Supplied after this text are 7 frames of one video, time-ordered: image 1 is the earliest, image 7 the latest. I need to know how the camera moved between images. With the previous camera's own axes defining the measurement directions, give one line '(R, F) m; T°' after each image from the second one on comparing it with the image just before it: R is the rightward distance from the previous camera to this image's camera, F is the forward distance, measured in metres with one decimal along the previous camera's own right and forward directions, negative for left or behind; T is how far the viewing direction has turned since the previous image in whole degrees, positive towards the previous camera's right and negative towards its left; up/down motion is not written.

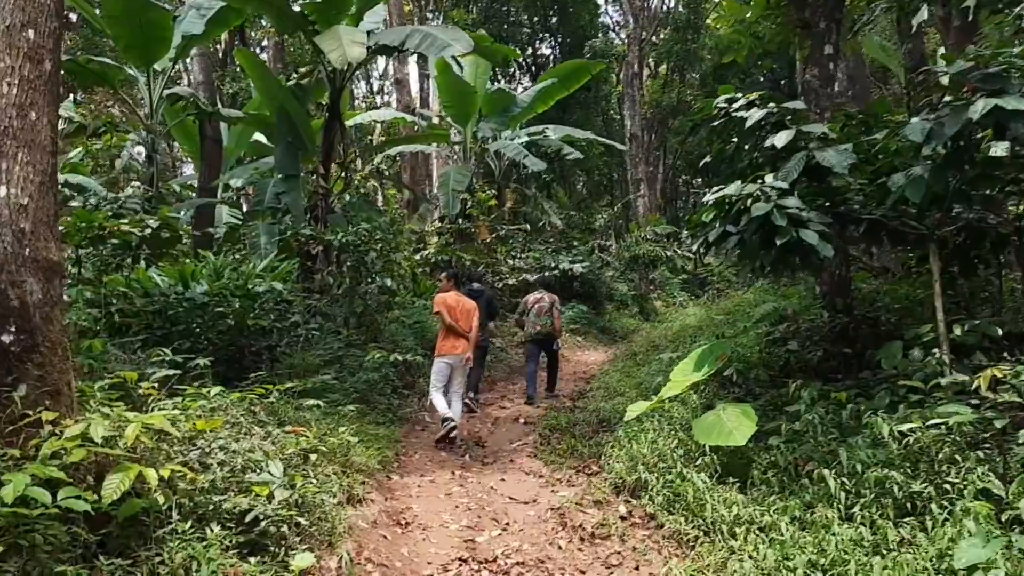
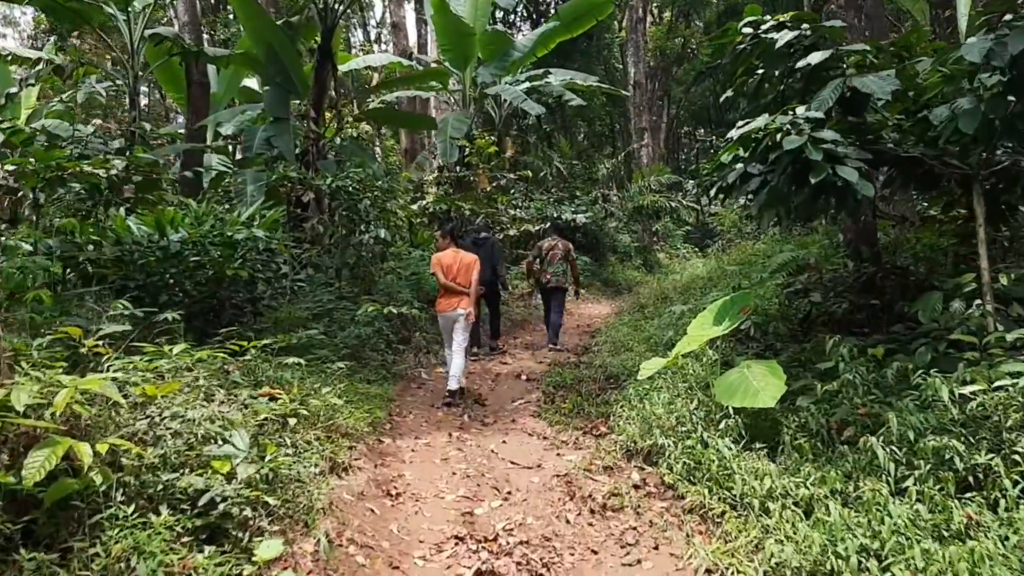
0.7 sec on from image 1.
(0.0, +0.4) m; 0°
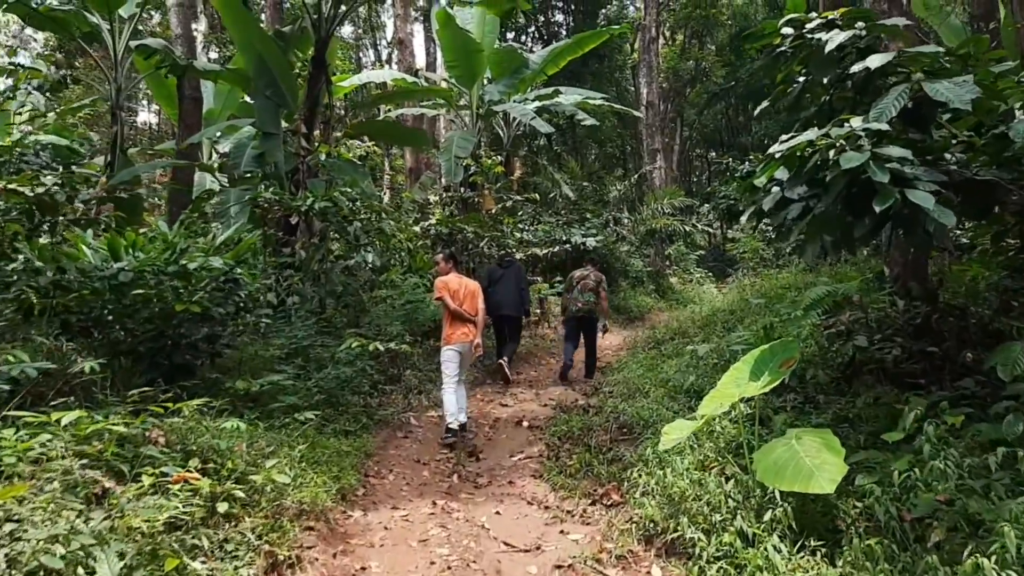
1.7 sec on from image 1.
(+0.1, +0.6) m; -1°
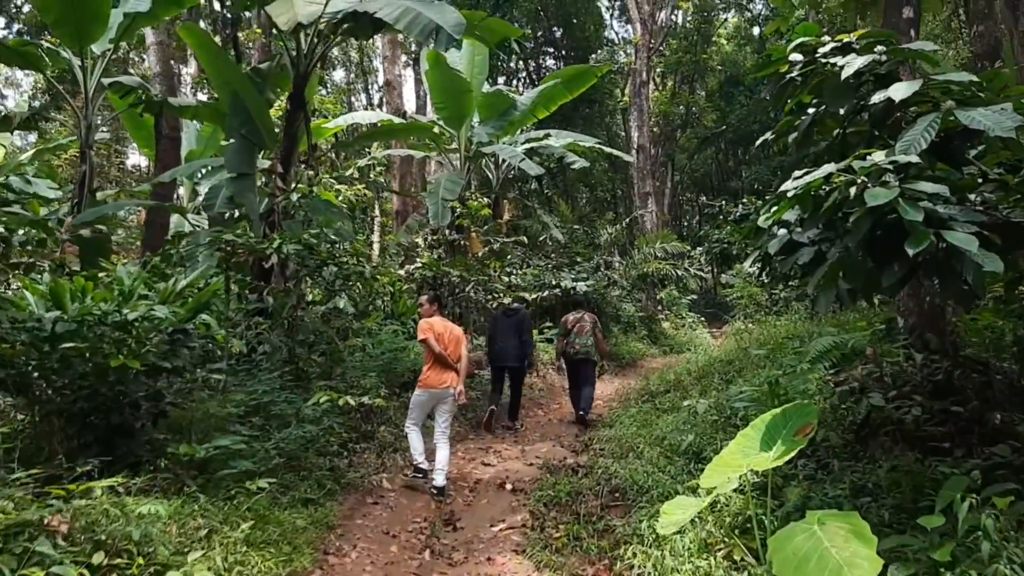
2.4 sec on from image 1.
(+0.1, +0.4) m; +1°
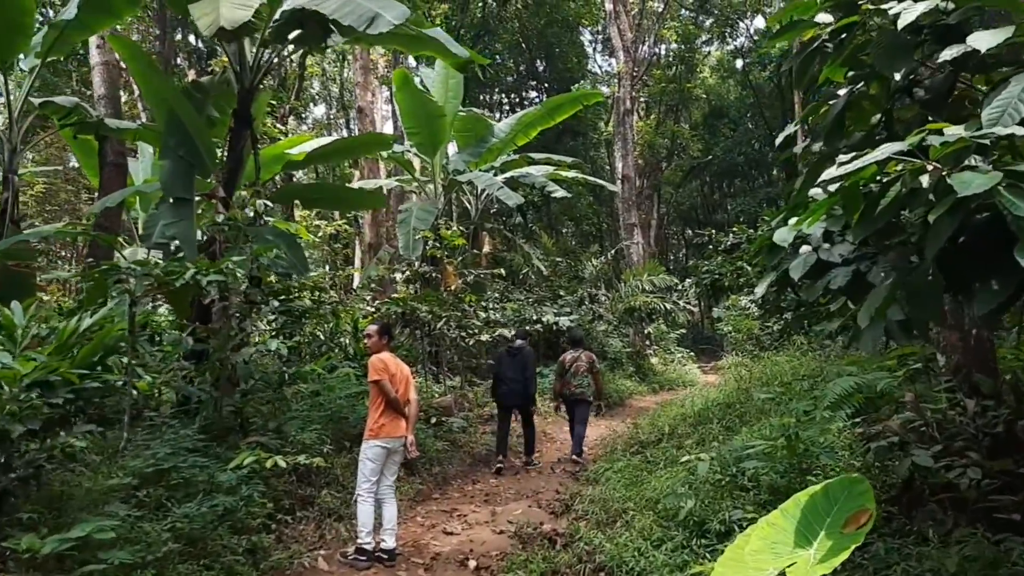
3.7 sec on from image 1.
(+0.1, +0.8) m; +1°
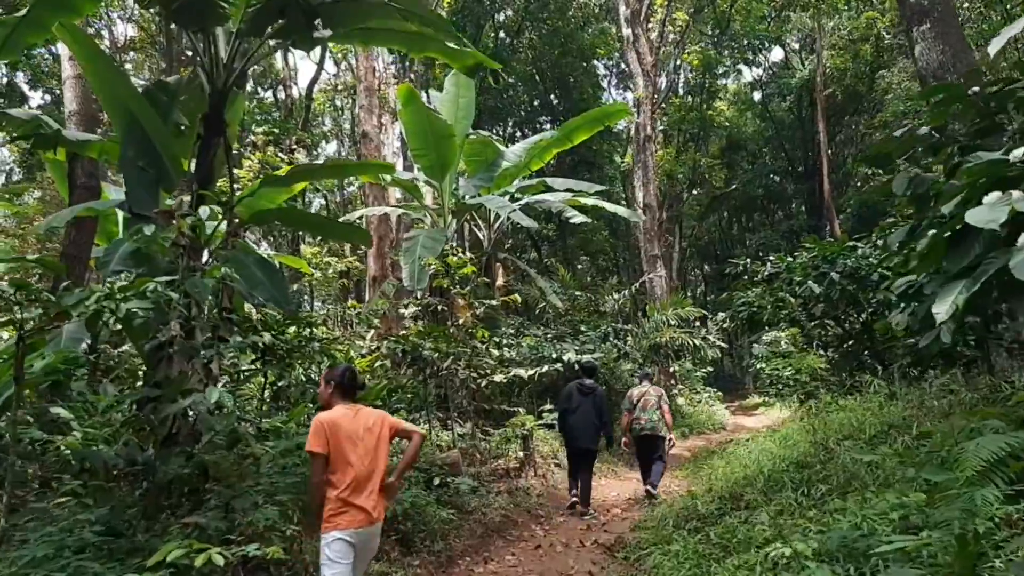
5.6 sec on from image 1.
(0.0, +1.1) m; -1°
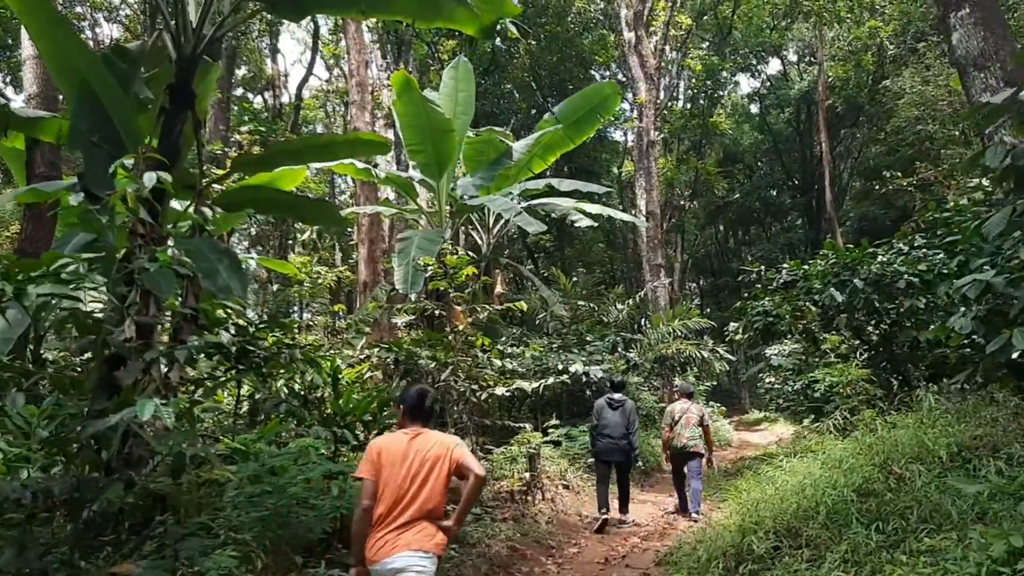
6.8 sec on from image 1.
(-0.1, +0.7) m; 0°
